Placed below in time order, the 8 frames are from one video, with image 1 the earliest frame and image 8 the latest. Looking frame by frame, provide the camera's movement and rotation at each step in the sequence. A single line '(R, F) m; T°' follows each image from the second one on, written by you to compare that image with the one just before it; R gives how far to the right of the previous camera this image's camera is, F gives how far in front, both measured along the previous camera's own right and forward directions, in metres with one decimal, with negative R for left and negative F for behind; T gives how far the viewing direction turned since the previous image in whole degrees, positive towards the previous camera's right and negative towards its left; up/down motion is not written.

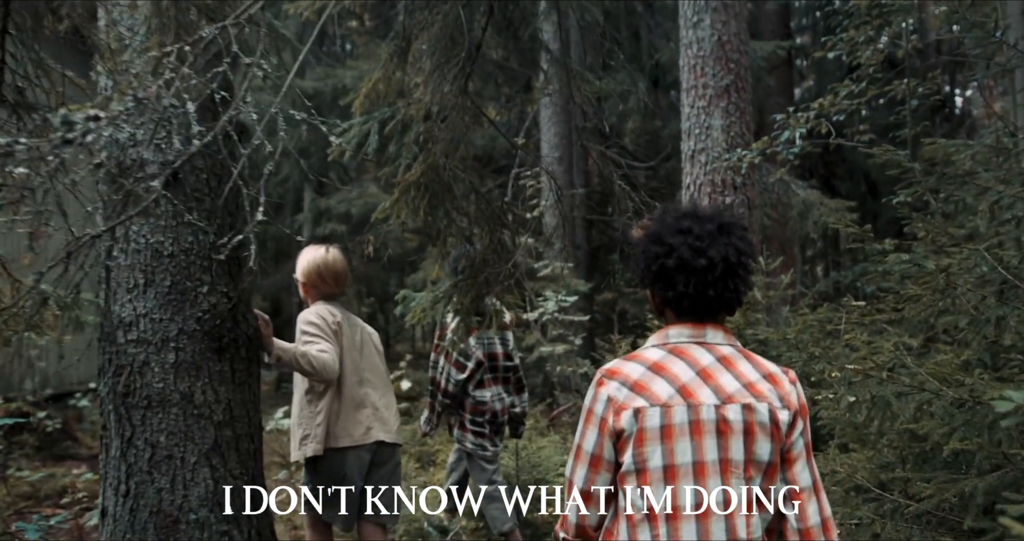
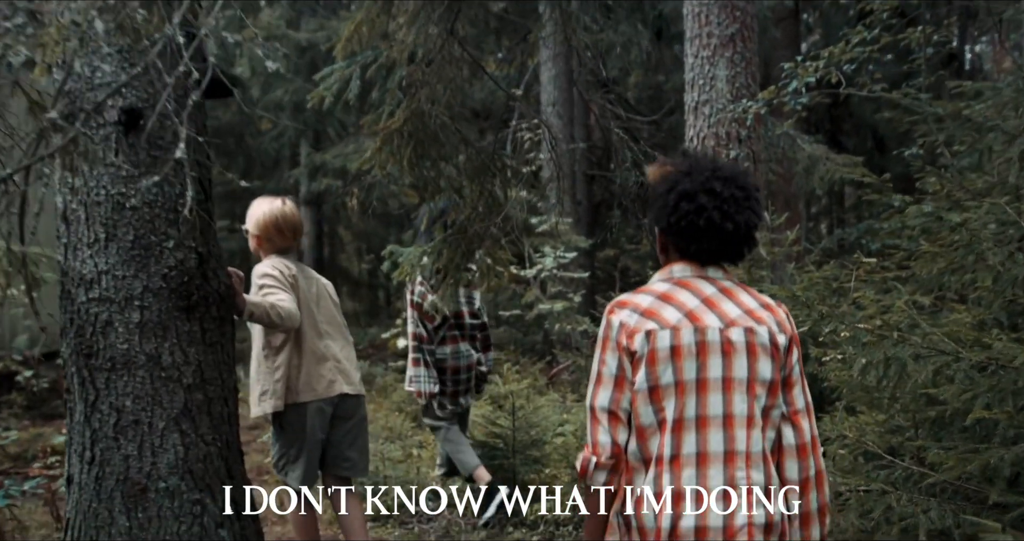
(+0.1, +0.3) m; 0°
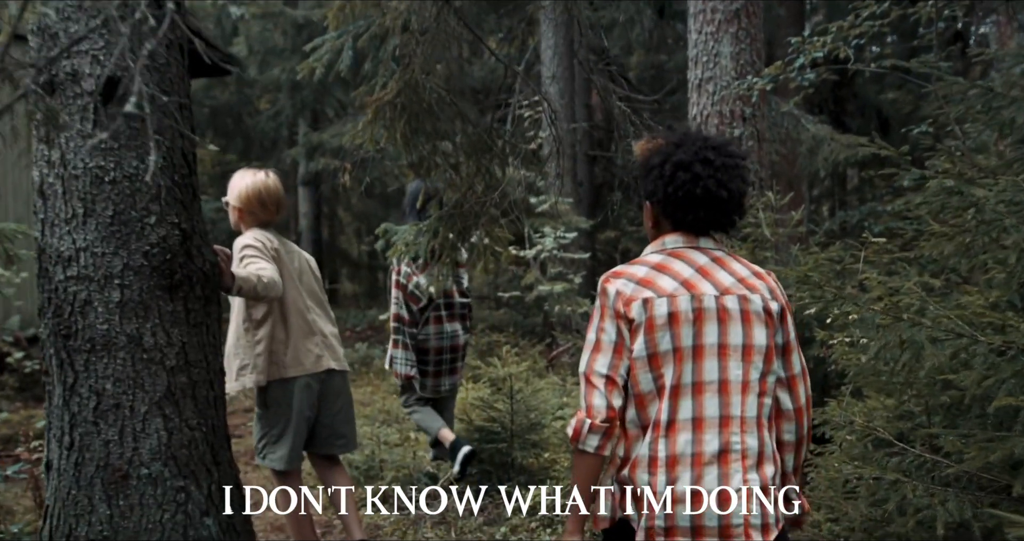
(0.0, +0.2) m; 0°
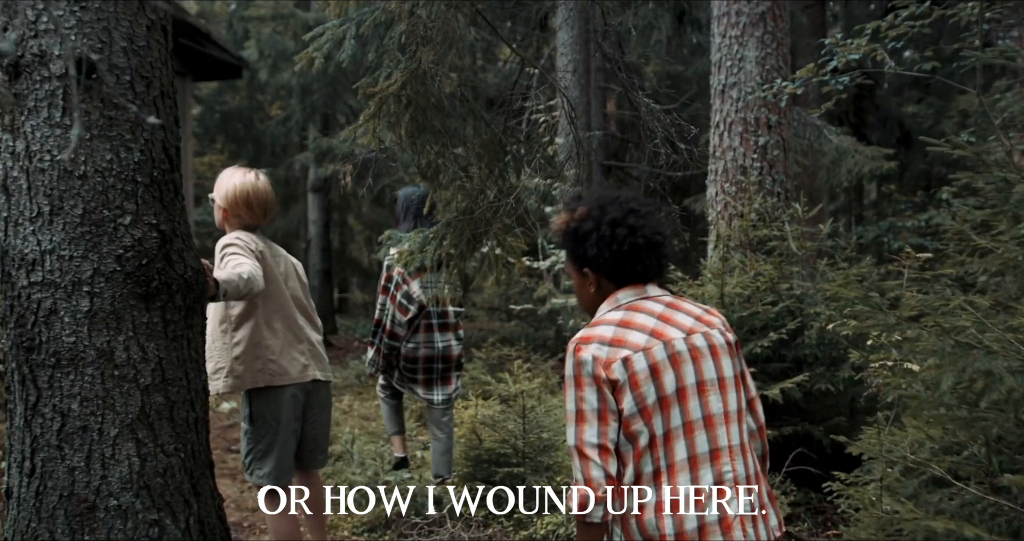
(0.0, +0.4) m; -1°
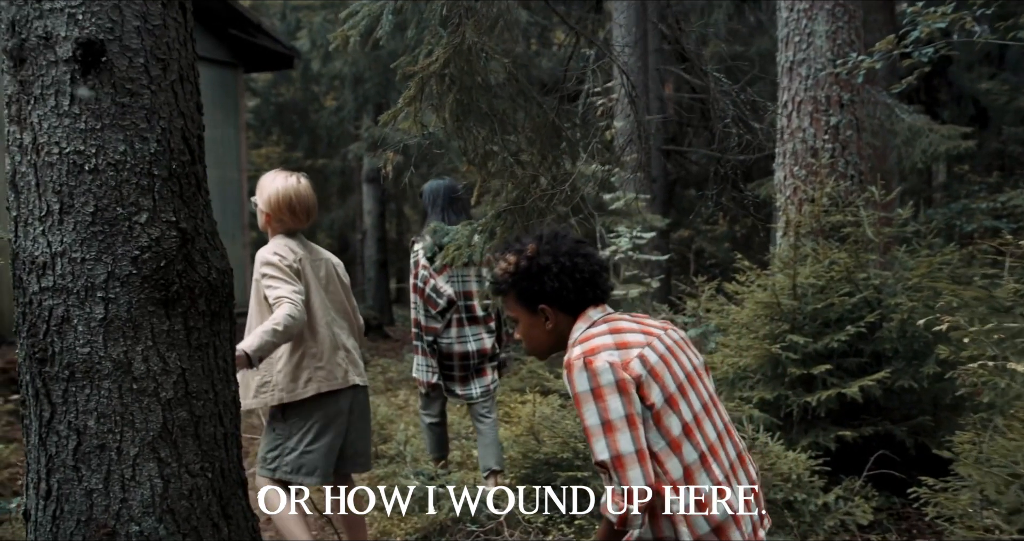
(0.0, +0.4) m; -3°
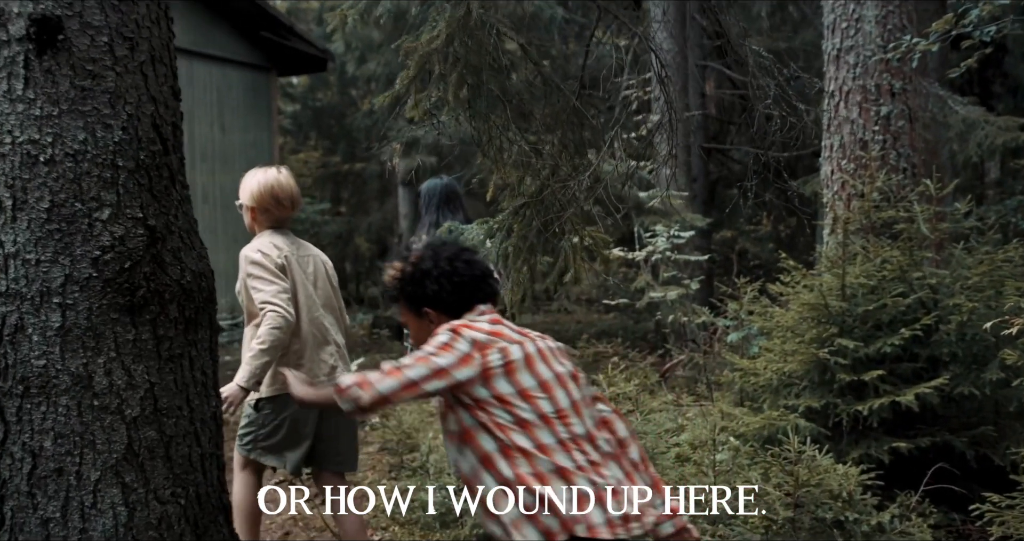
(+0.1, +0.4) m; -3°
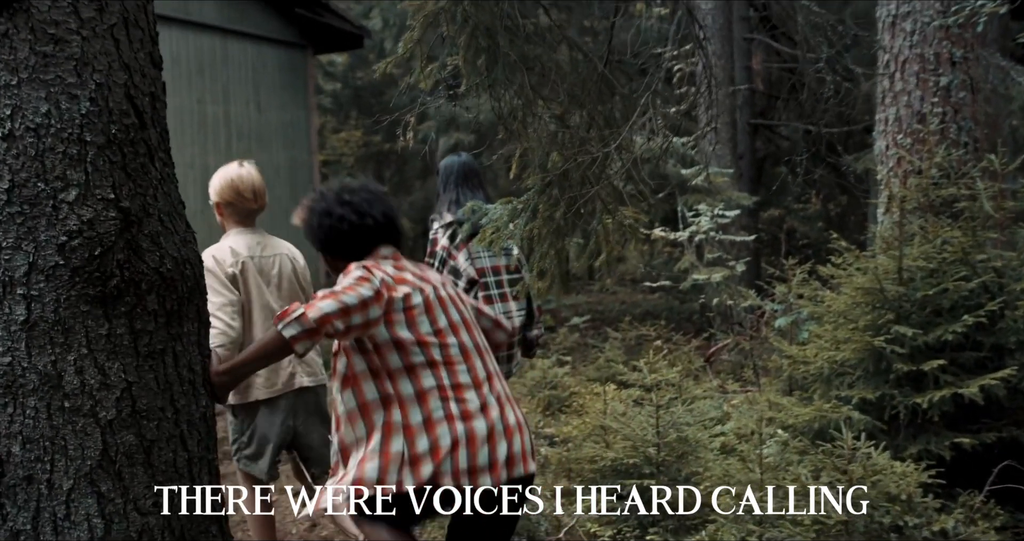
(+0.1, +0.3) m; -3°
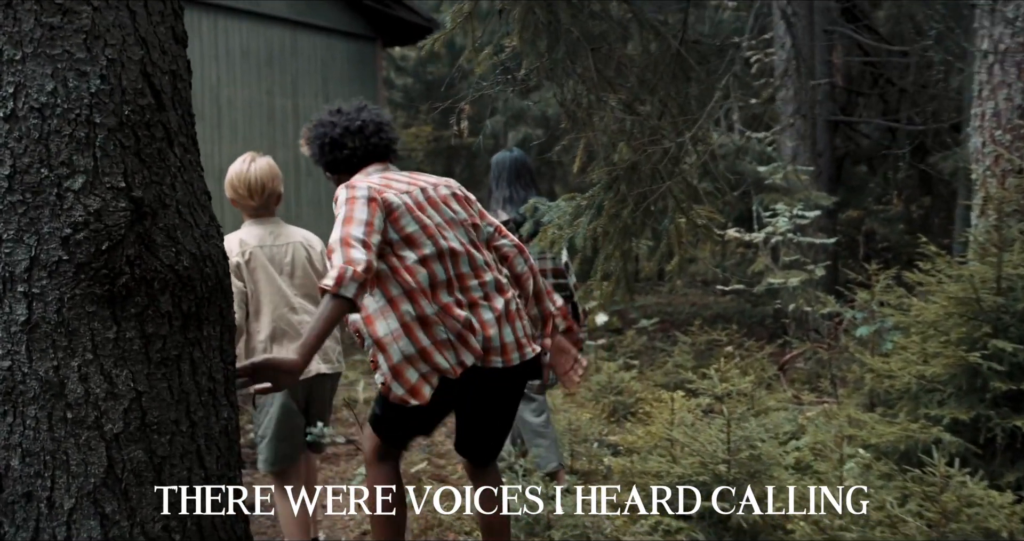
(0.0, +0.3) m; -4°
